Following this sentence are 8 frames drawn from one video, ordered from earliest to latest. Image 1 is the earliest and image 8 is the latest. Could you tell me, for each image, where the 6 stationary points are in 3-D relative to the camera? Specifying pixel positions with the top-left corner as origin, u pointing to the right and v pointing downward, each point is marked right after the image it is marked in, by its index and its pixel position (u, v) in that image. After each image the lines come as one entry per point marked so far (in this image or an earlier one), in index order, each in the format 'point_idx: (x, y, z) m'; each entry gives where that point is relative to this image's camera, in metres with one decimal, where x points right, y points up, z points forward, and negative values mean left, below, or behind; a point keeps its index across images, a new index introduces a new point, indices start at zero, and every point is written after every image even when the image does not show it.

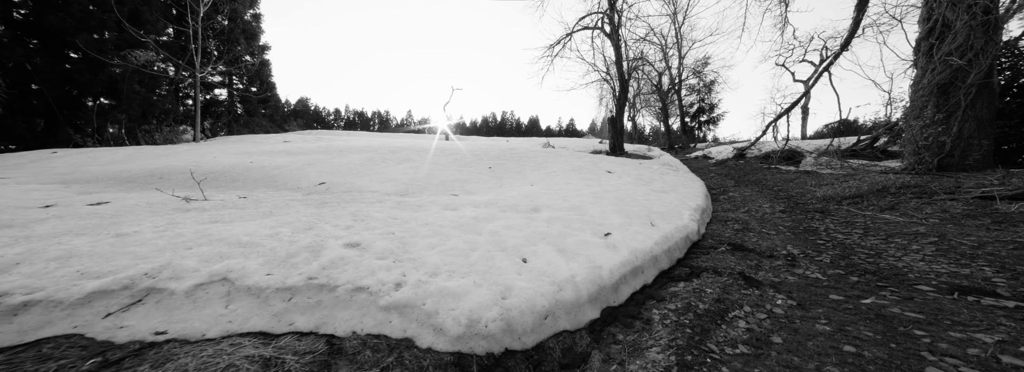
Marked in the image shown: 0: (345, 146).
0: (-5.3, +1.3, +10.5) m
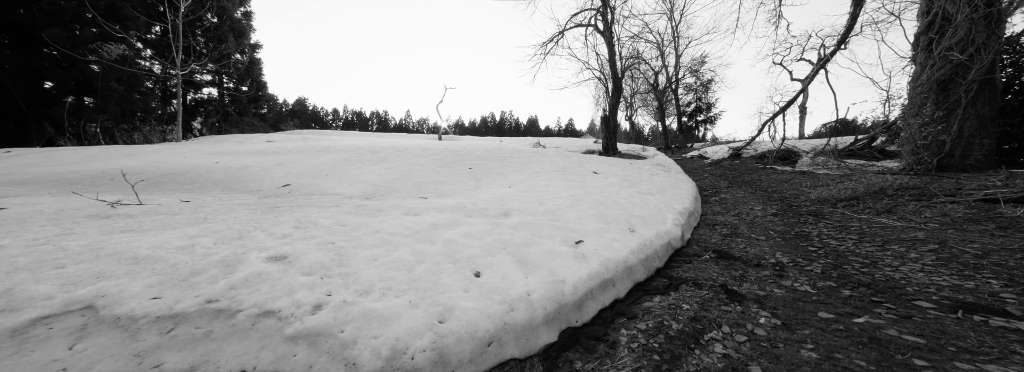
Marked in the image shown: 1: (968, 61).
0: (-5.7, +1.3, +10.1) m
1: (+8.1, +2.2, +5.8) m
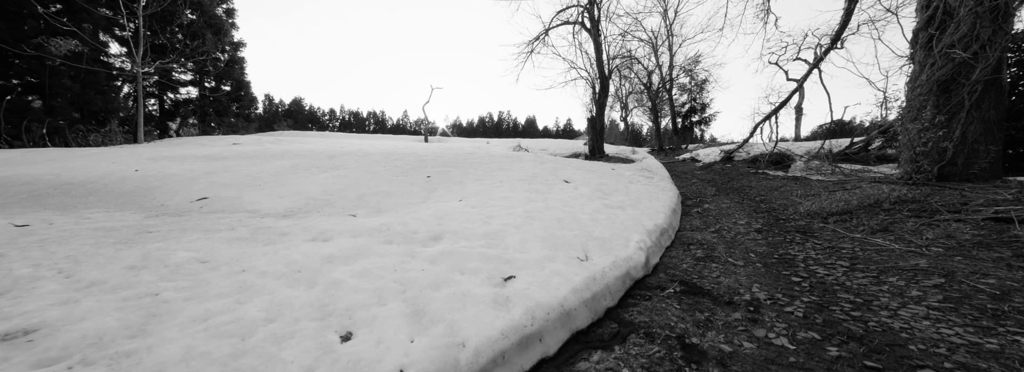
0: (-6.5, +1.1, +9.5) m
1: (+7.4, +2.0, +5.2) m
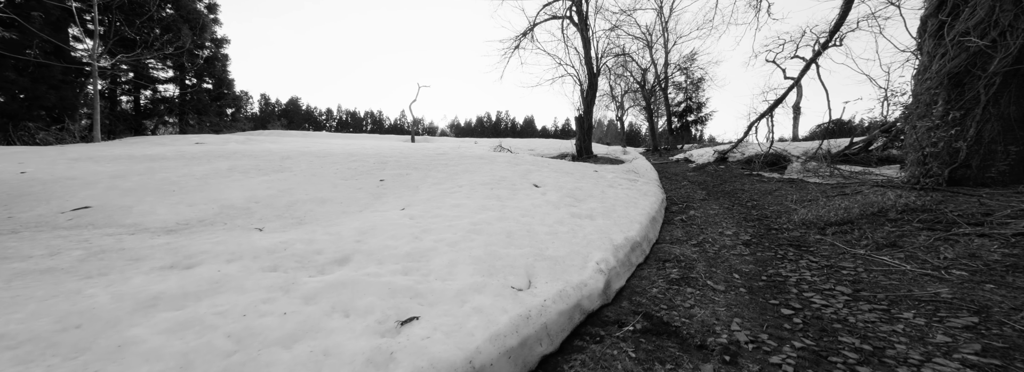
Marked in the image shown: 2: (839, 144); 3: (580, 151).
0: (-7.1, +1.0, +8.8) m
1: (+6.8, +1.9, +4.6) m
2: (+10.8, +1.4, +10.6) m
3: (+2.8, +1.4, +13.5) m
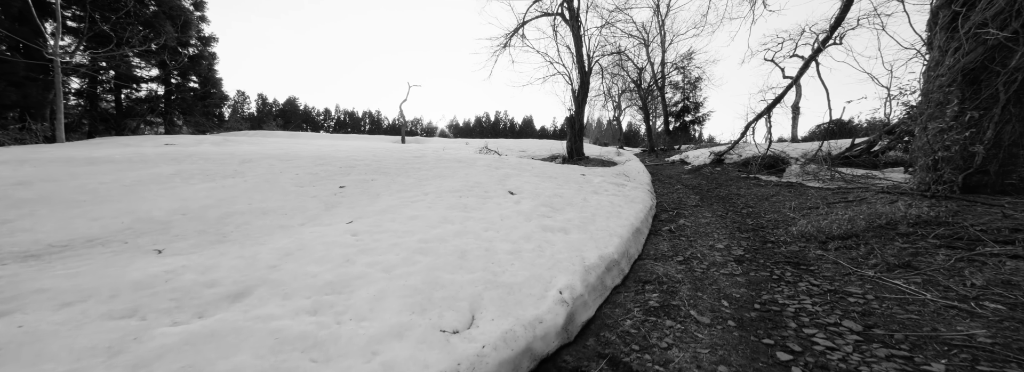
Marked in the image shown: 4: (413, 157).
0: (-7.6, +0.9, +8.3) m
1: (+6.3, +1.8, +4.1) m
2: (+10.3, +1.3, +10.1) m
3: (+2.4, +1.3, +13.0) m
4: (-2.5, +0.7, +8.3) m
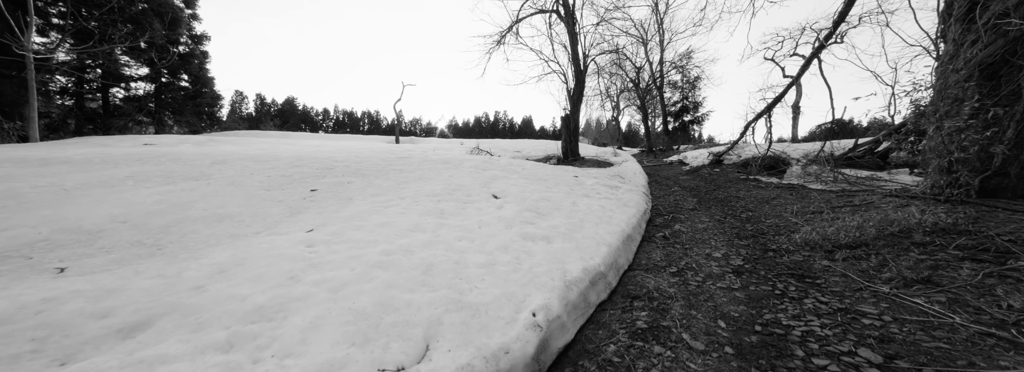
0: (-7.8, +0.8, +8.0) m
1: (+6.1, +1.8, +3.8) m
2: (+10.0, +1.2, +9.8) m
3: (+2.1, +1.3, +12.7) m
4: (-2.8, +0.7, +7.9) m
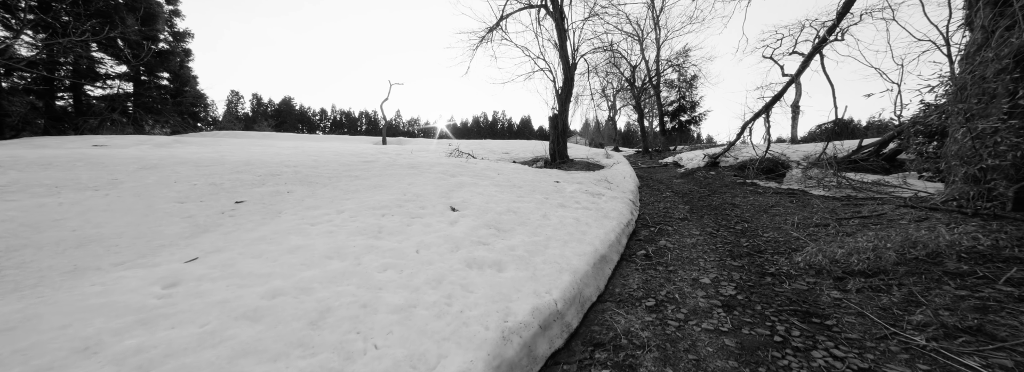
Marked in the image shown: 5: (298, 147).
0: (-8.4, +0.7, +7.3) m
1: (+5.5, +1.7, +3.1) m
2: (+9.5, +1.1, +9.2) m
3: (+1.5, +1.1, +12.1) m
4: (-3.3, +0.5, +7.3) m
5: (-7.2, +1.3, +11.0) m
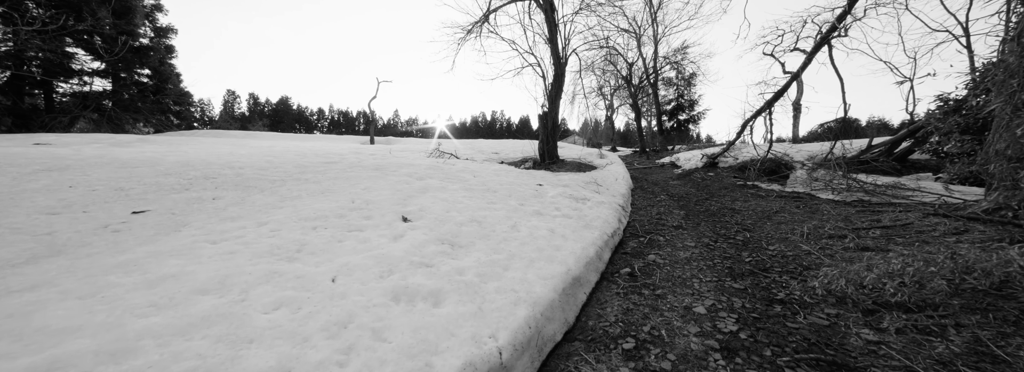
0: (-8.8, +0.6, +6.6) m
1: (+5.1, +1.6, +2.5) m
2: (+9.0, +1.0, +8.5) m
3: (+1.1, +1.1, +11.4) m
4: (-3.8, +0.5, +6.6) m
5: (-7.7, +1.2, +10.4) m
